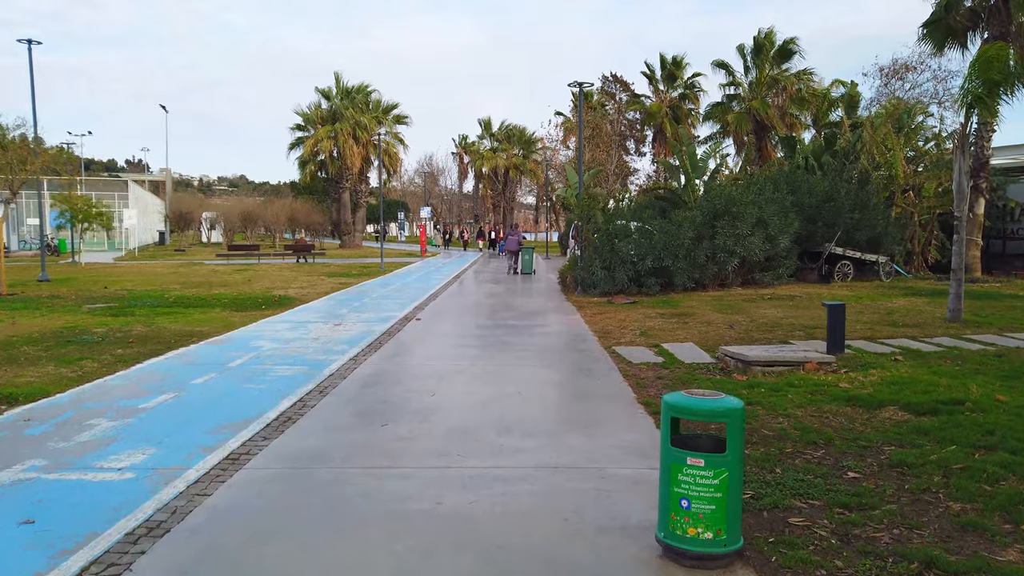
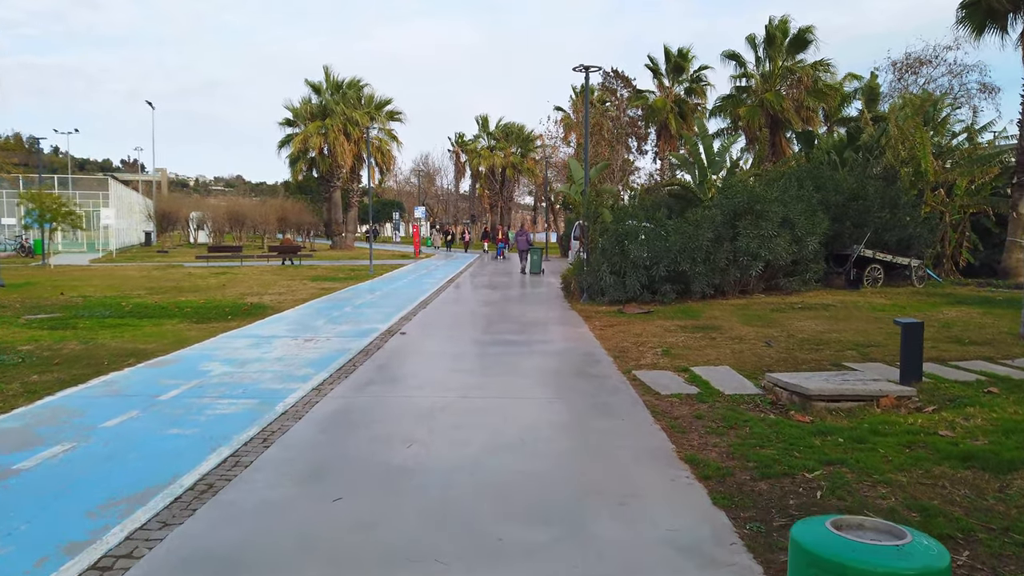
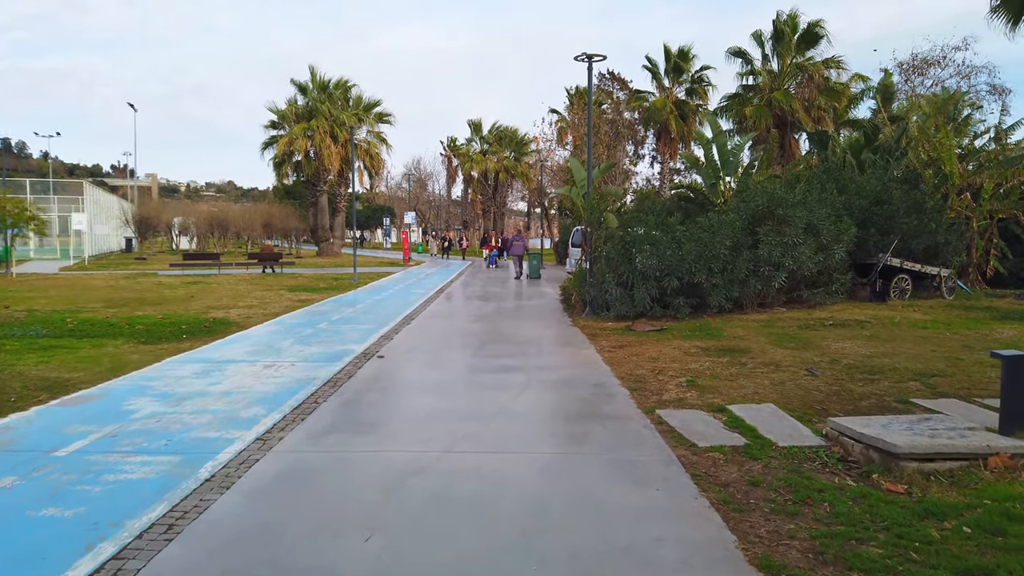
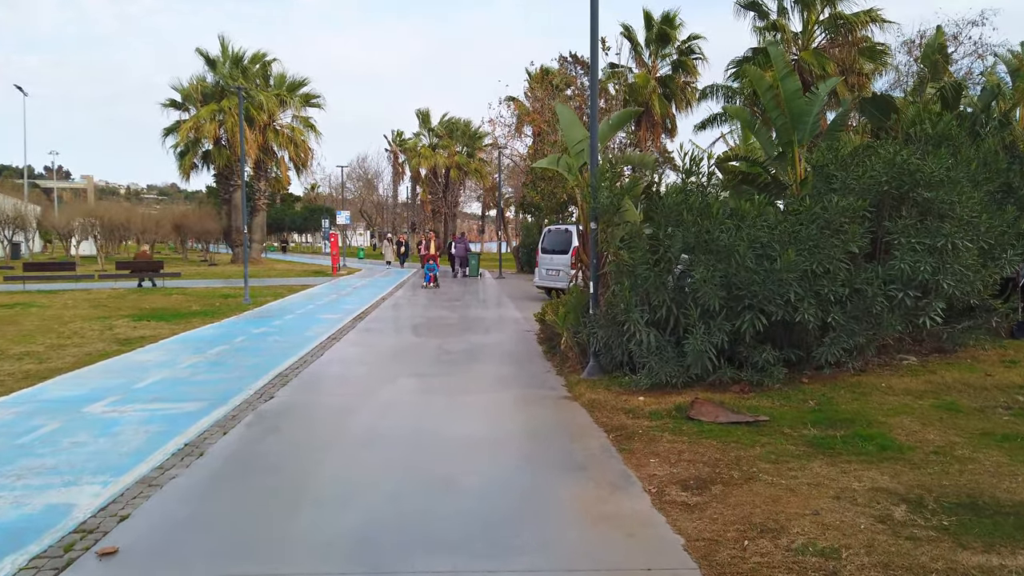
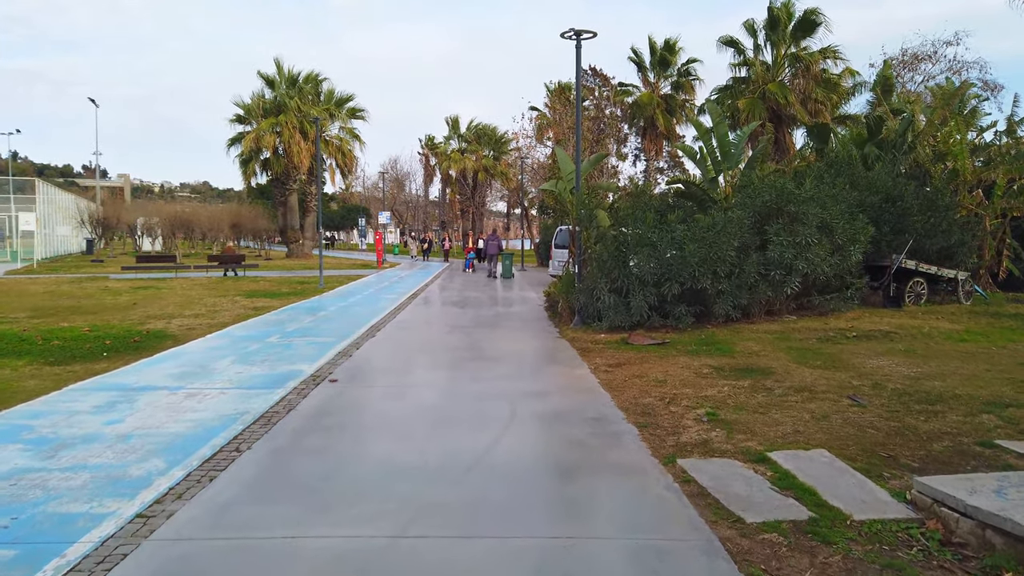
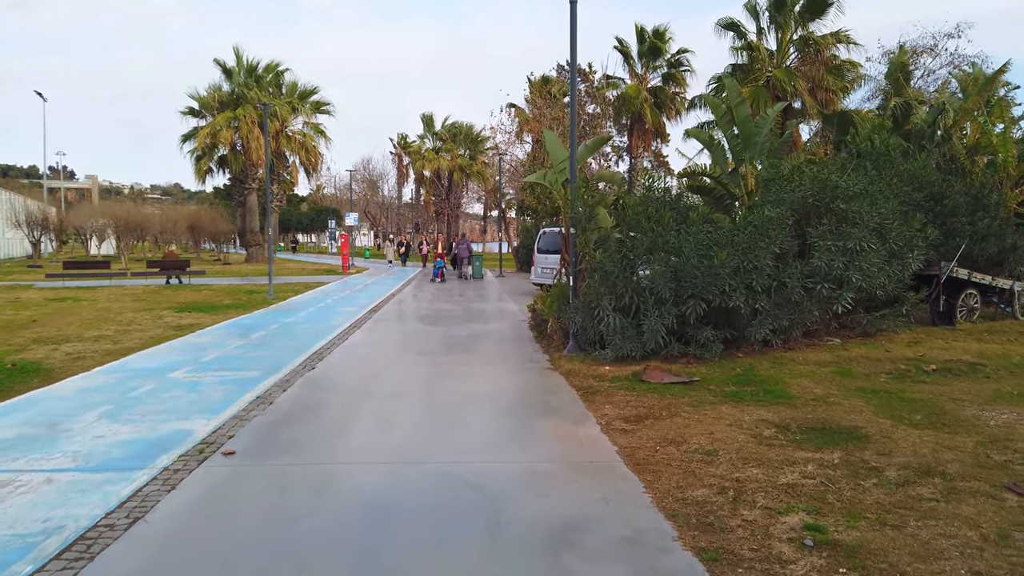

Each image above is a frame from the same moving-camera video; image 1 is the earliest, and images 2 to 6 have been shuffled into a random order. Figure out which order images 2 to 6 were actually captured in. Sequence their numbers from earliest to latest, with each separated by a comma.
2, 3, 5, 6, 4
